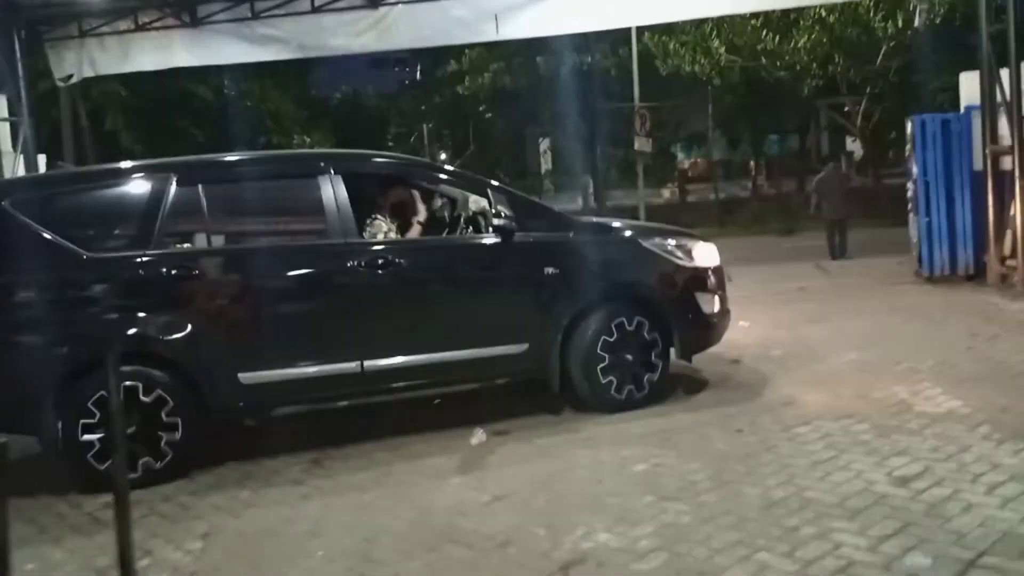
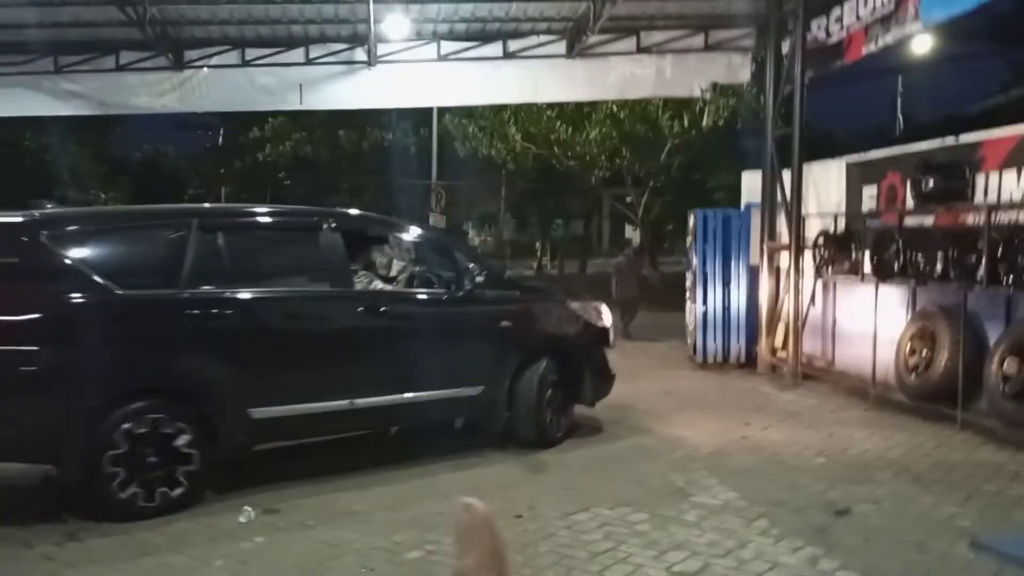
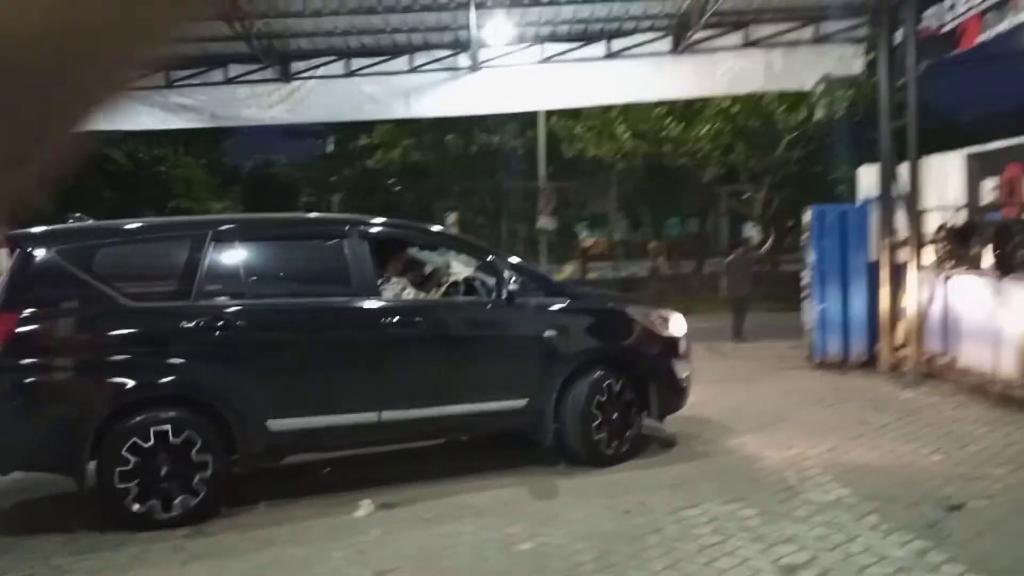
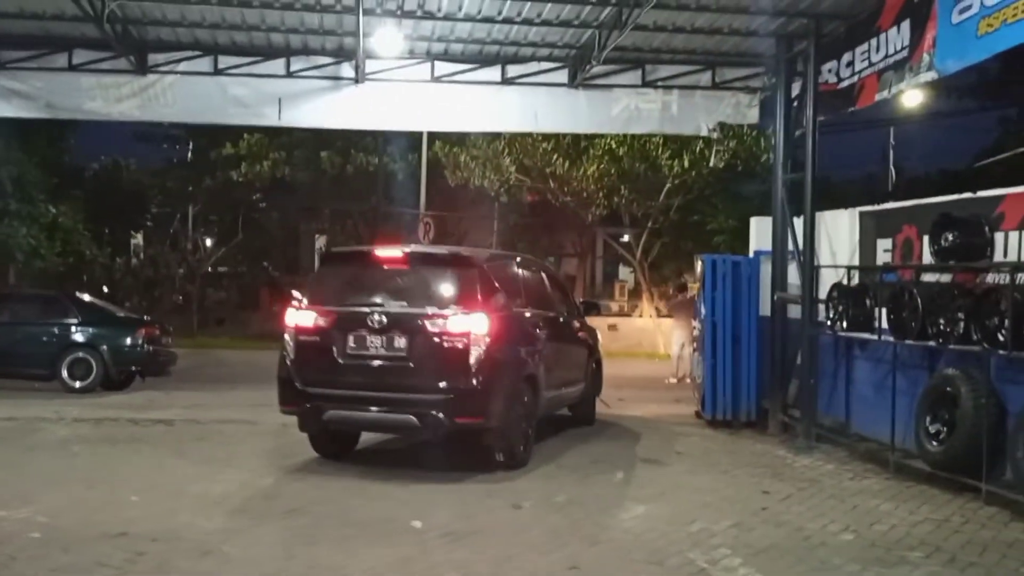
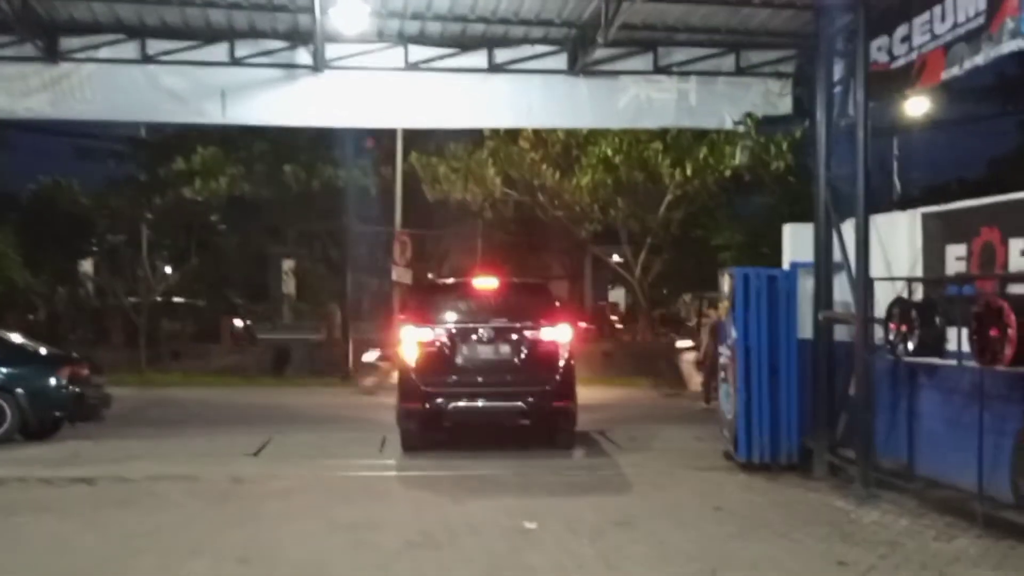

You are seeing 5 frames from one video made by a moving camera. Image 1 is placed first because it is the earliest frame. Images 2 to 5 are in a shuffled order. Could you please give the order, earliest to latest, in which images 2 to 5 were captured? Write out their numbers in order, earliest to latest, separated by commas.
3, 2, 4, 5
